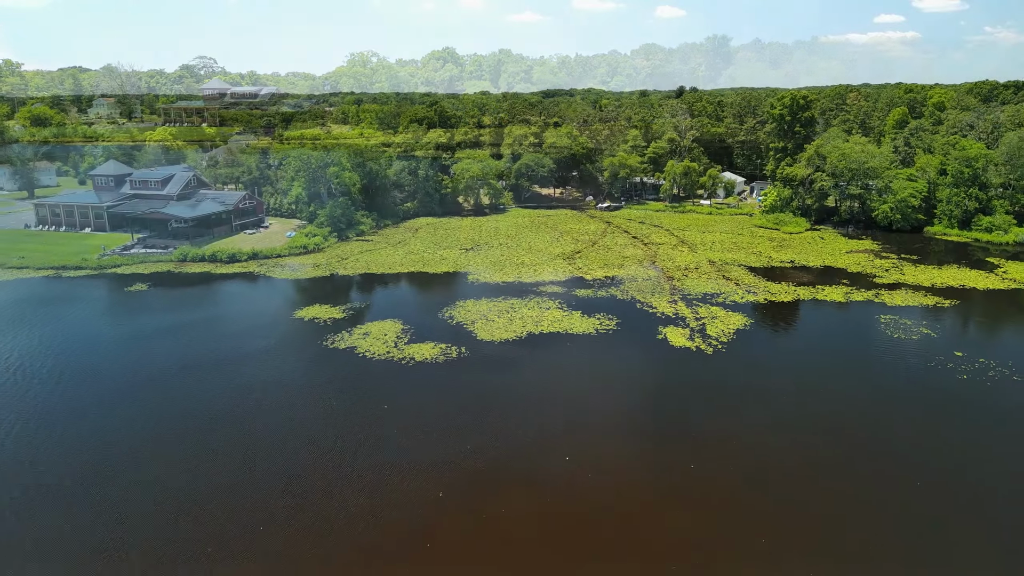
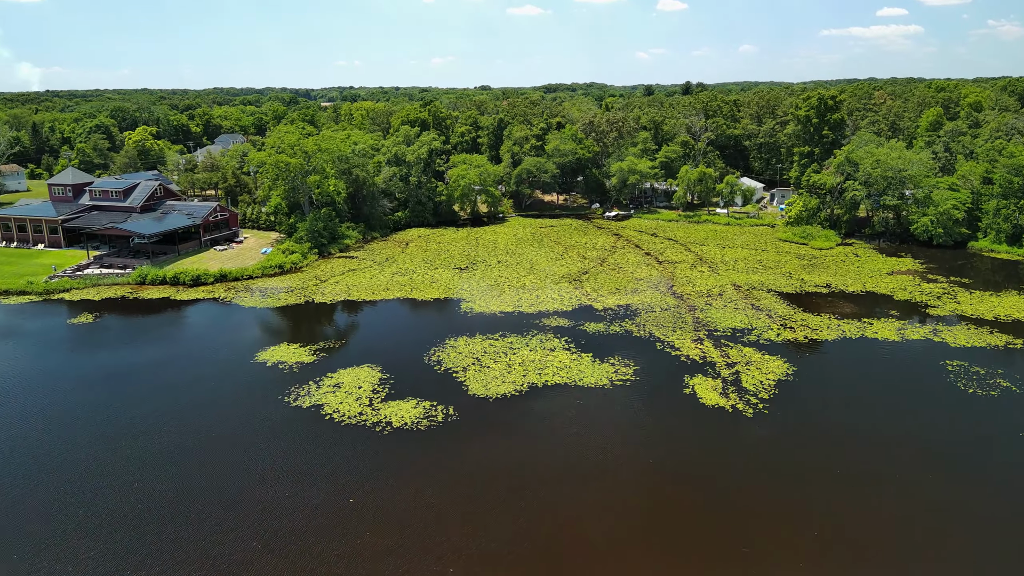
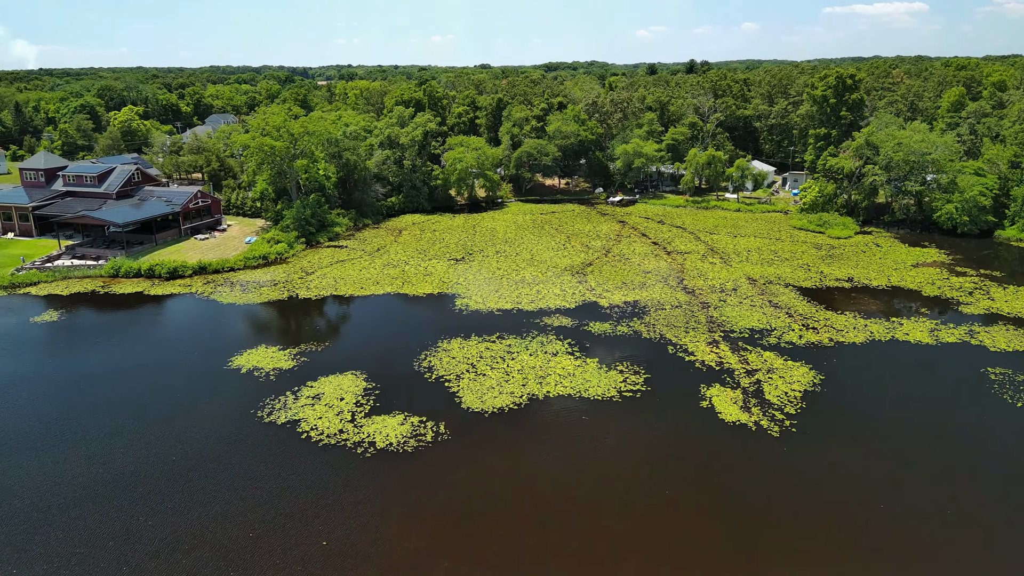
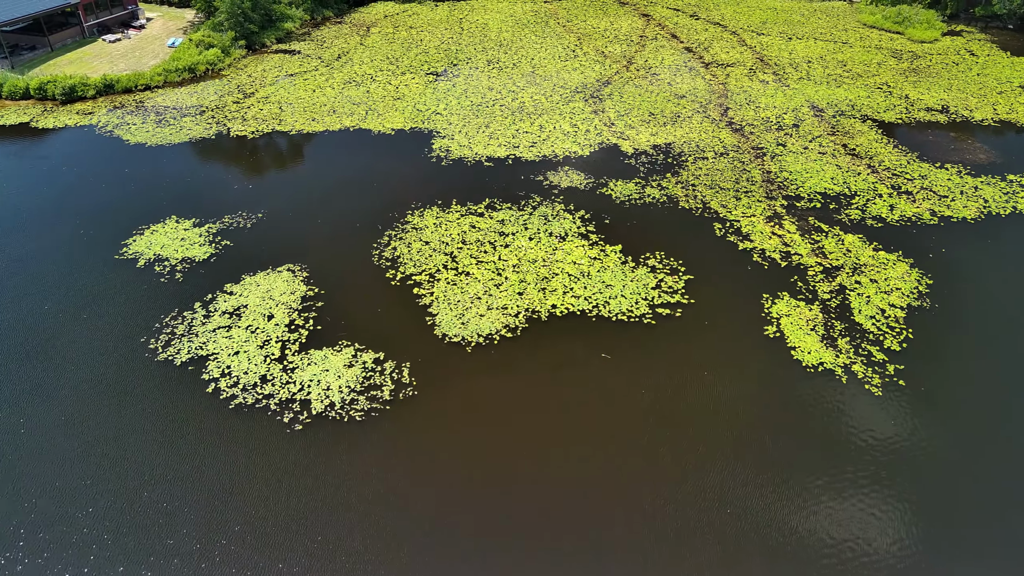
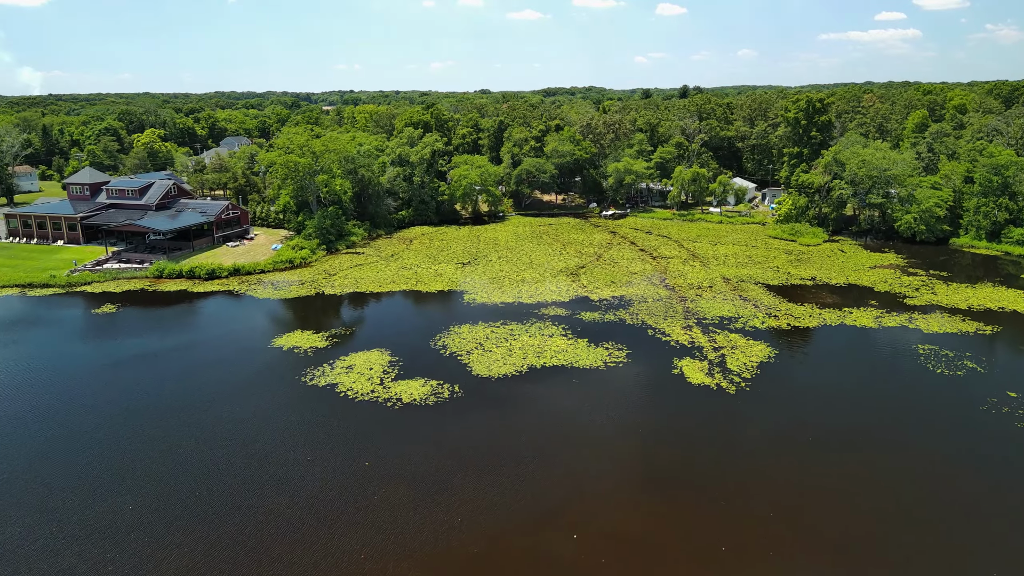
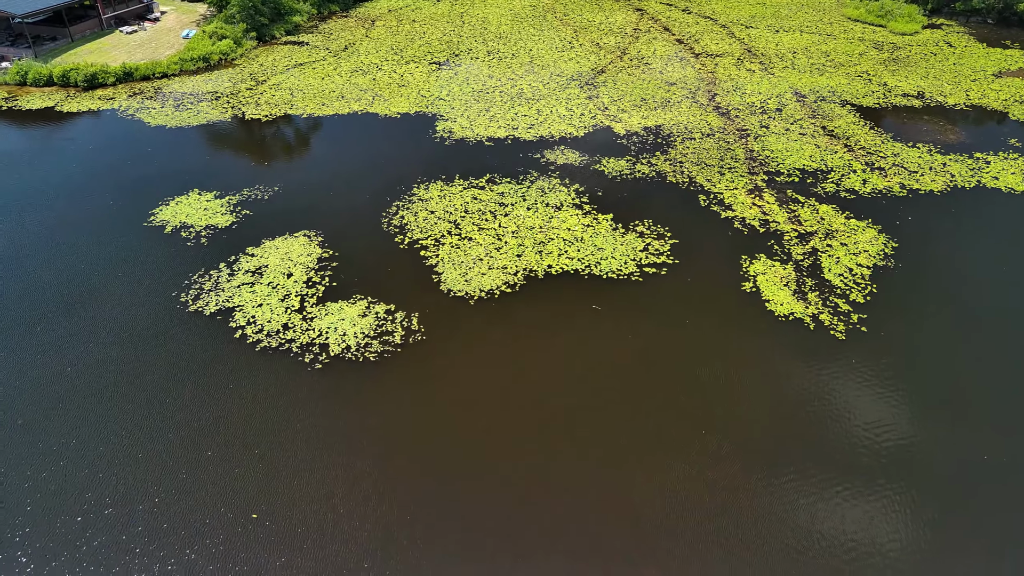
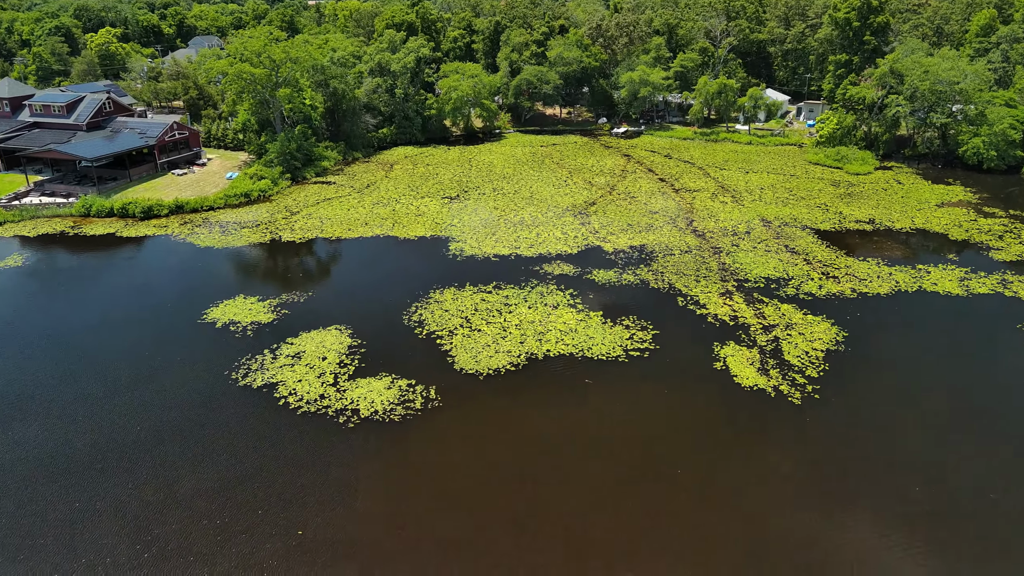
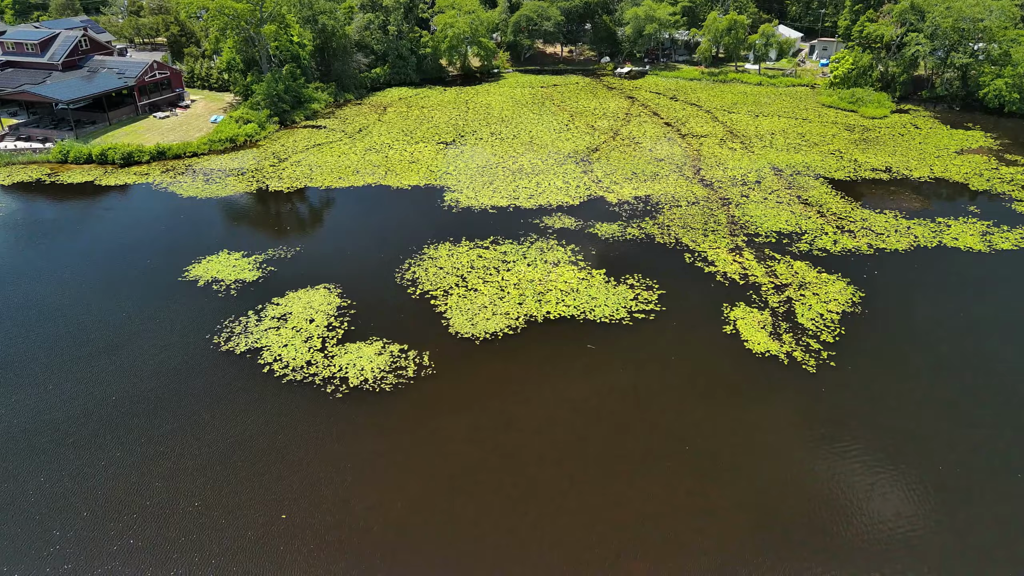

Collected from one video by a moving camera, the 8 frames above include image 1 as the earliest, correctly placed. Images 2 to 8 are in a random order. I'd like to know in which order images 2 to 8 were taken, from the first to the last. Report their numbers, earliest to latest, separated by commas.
5, 2, 3, 7, 8, 6, 4
